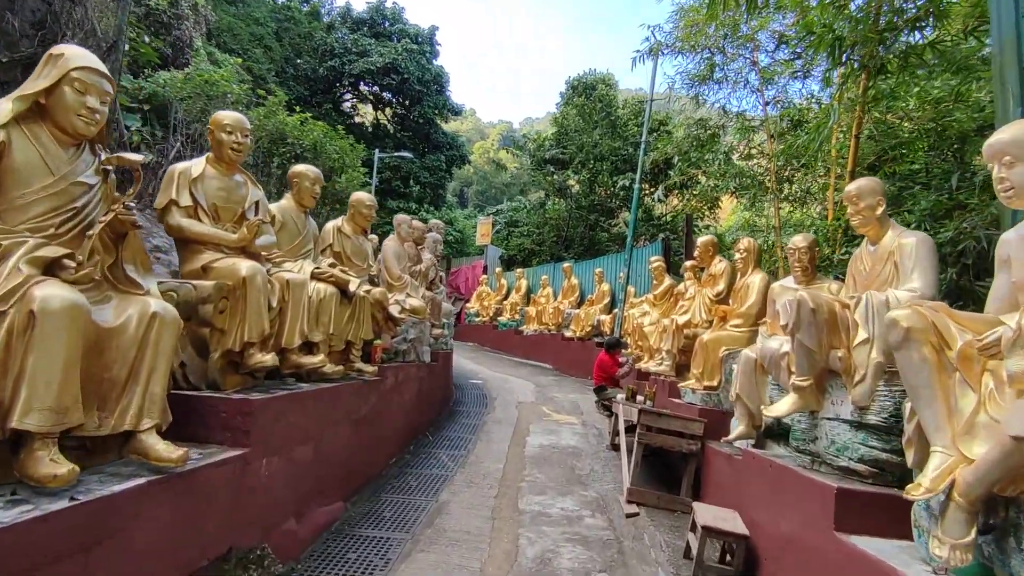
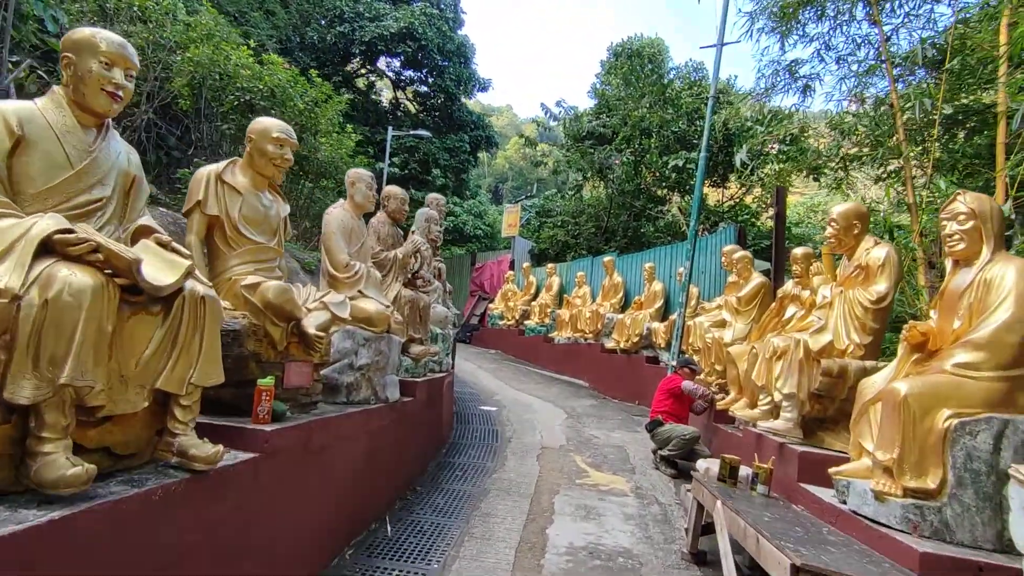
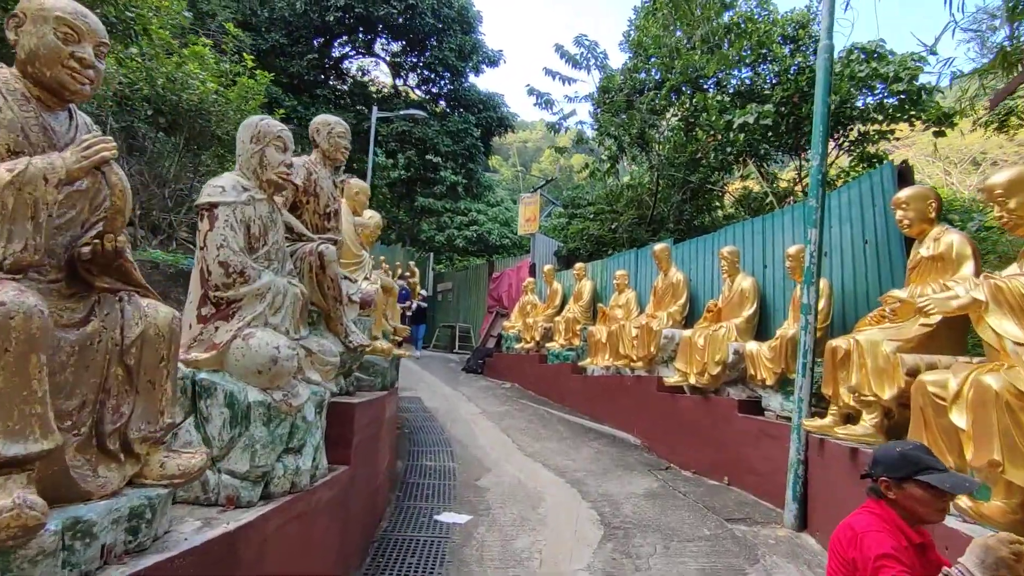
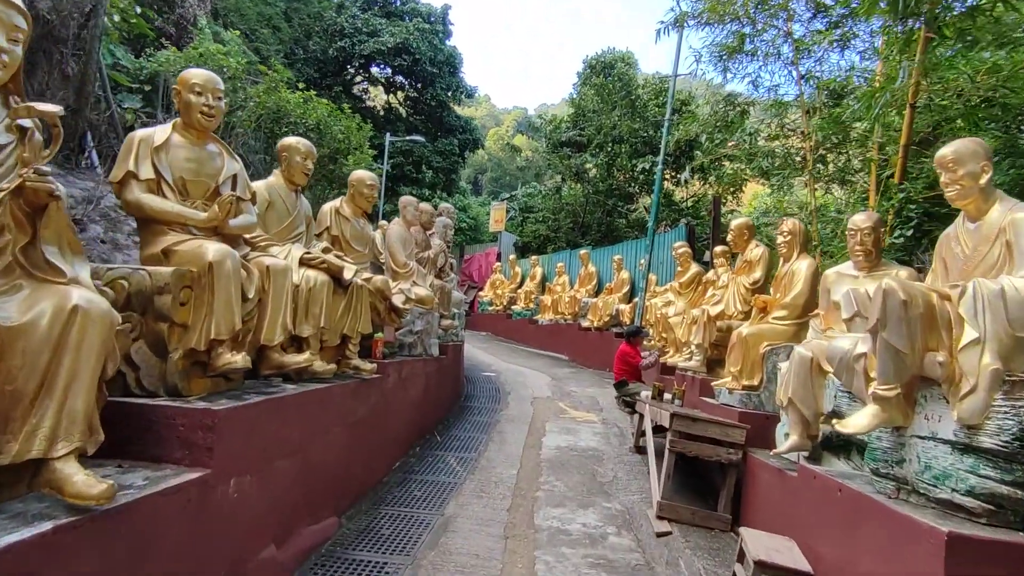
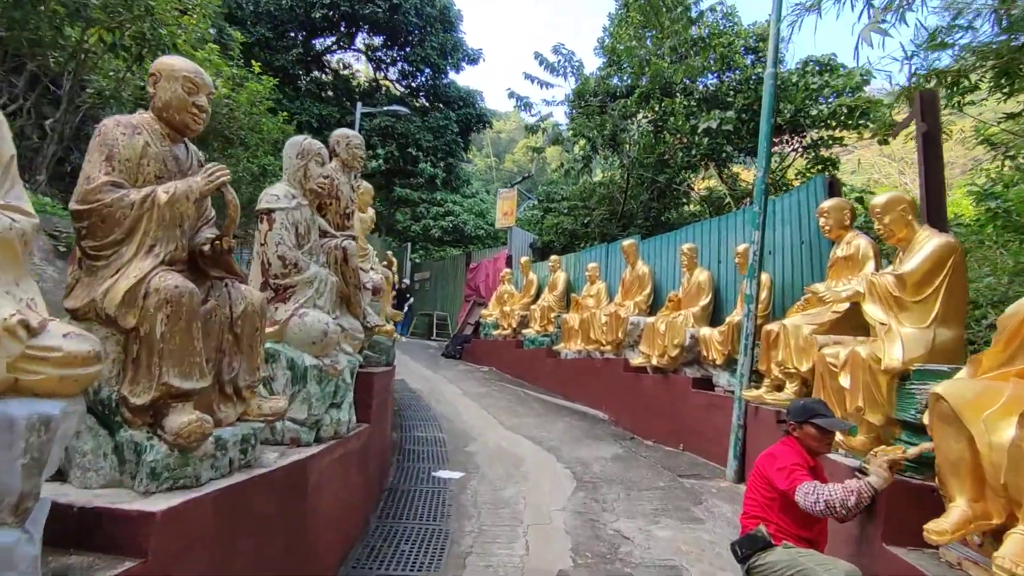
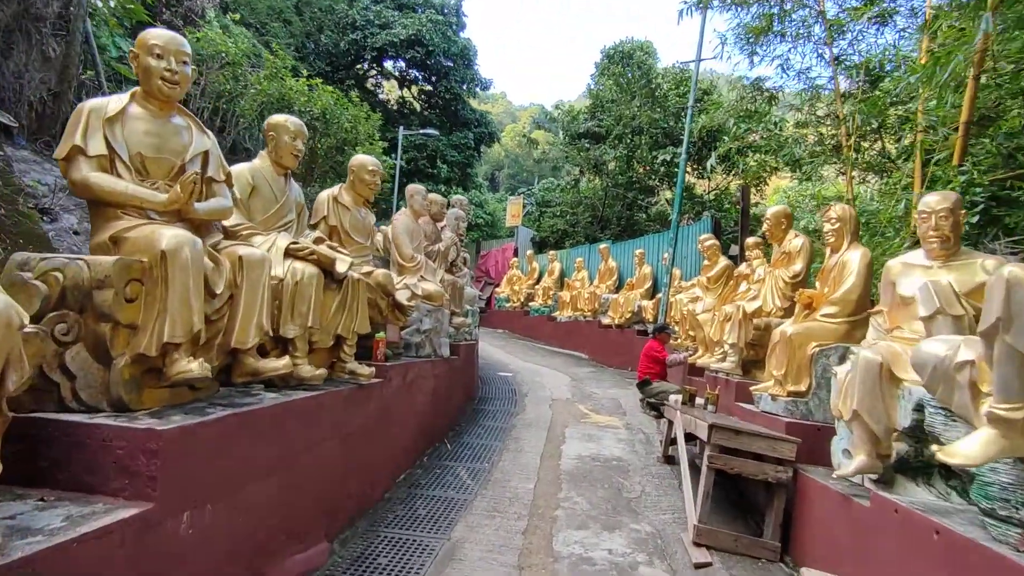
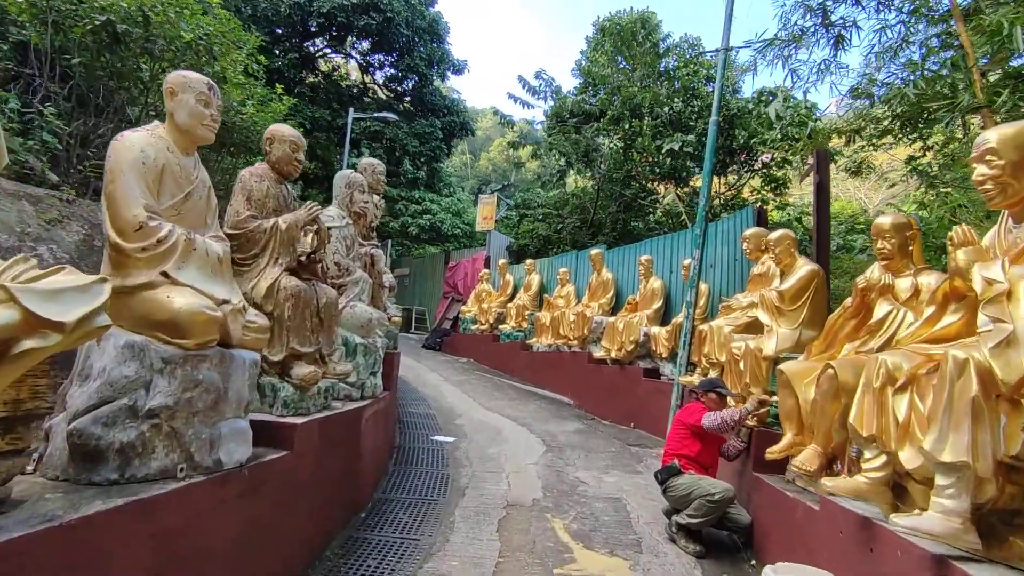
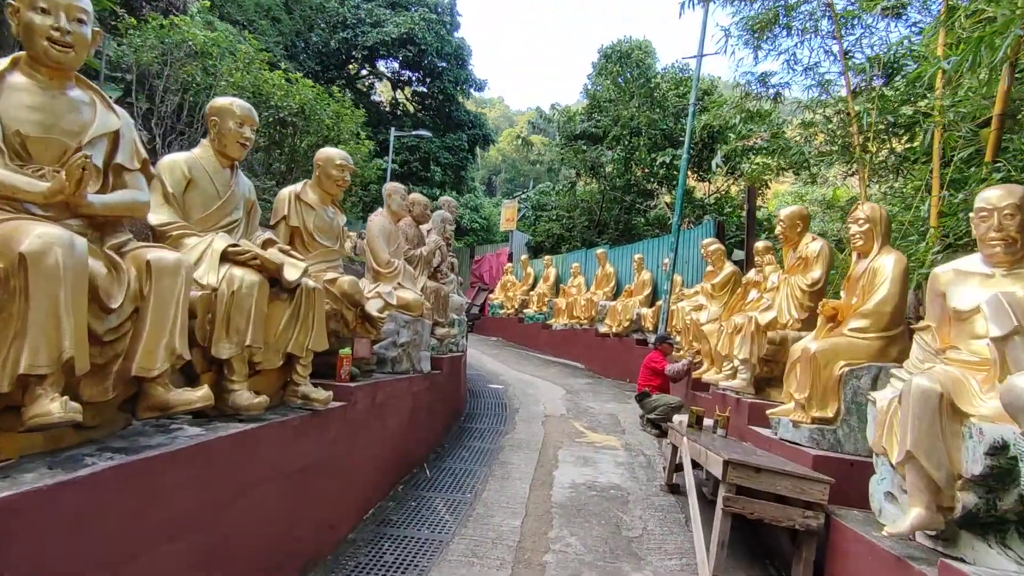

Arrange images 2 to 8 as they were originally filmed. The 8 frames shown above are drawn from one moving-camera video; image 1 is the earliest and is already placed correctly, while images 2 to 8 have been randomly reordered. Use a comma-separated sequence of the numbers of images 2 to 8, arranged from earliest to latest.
4, 6, 8, 2, 7, 5, 3
